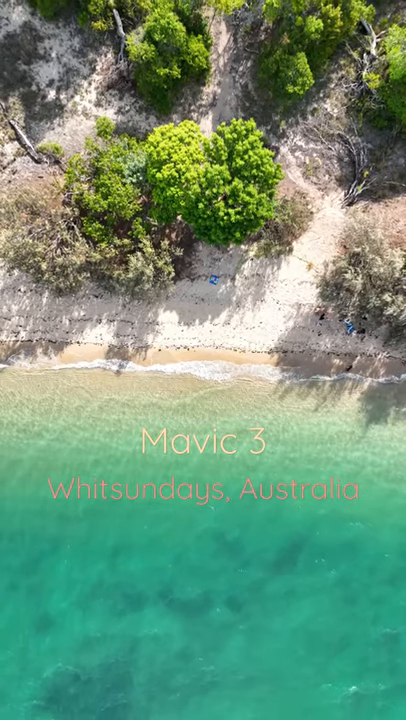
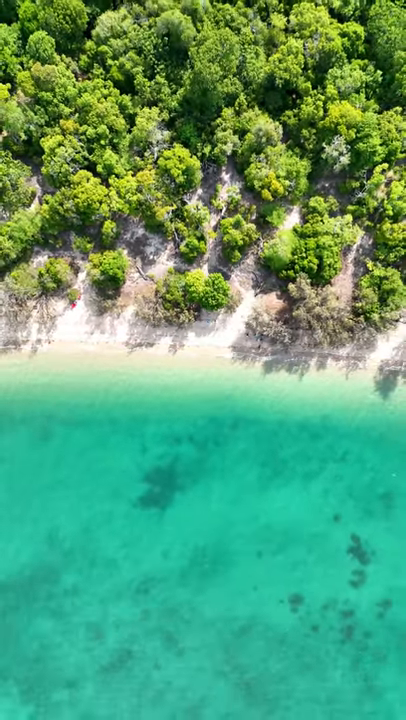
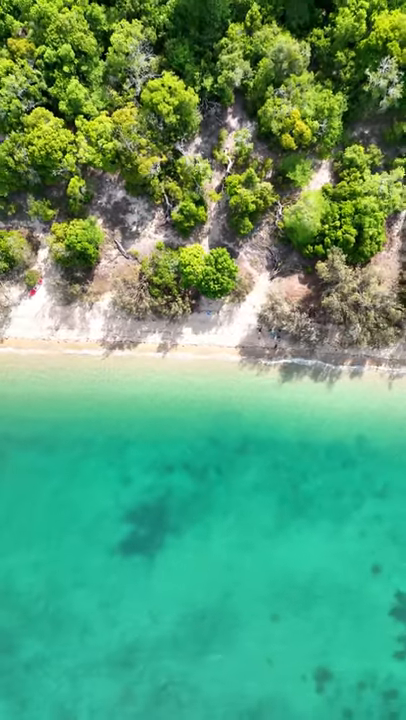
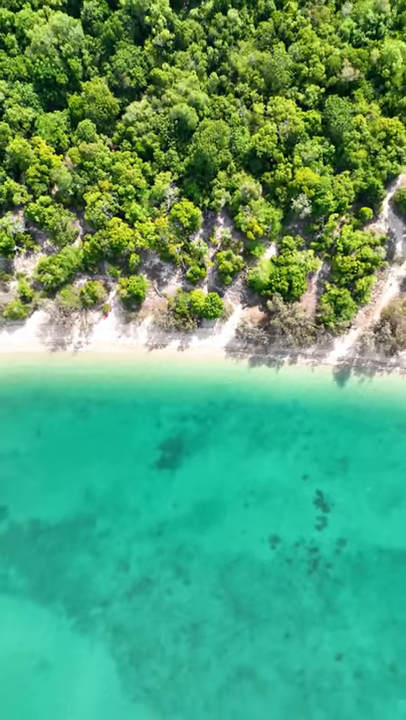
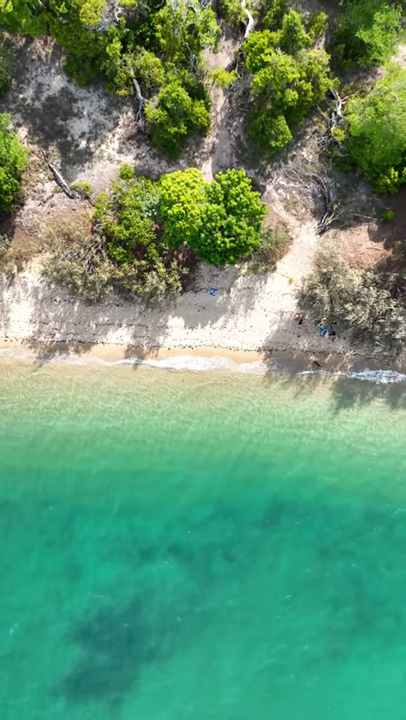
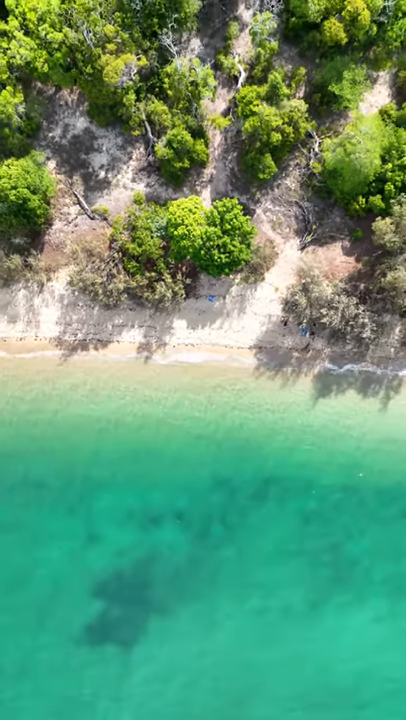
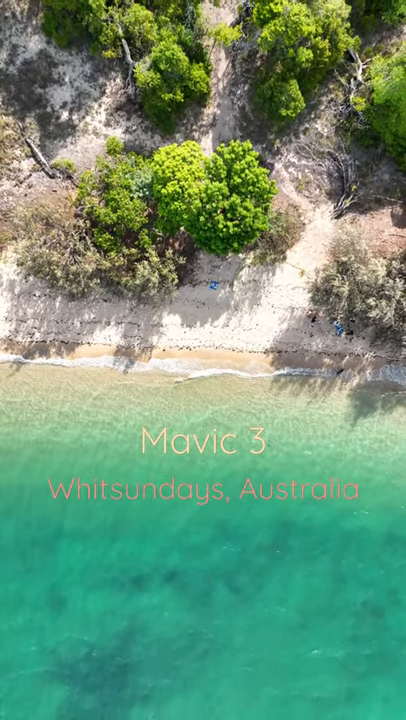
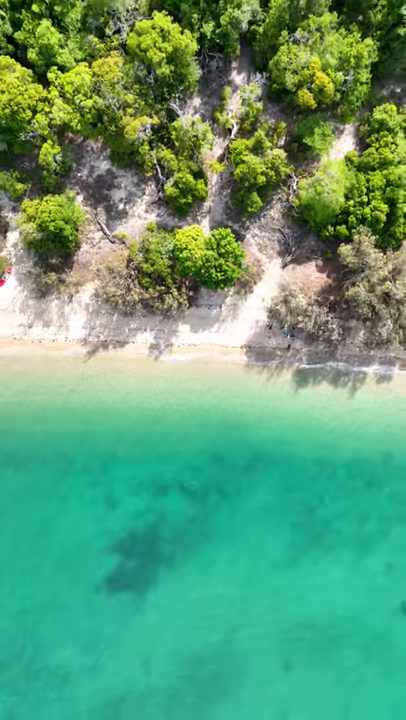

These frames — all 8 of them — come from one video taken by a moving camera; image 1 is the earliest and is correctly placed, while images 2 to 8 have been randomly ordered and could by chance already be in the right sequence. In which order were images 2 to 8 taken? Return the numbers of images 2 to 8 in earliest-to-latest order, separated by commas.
7, 5, 6, 8, 3, 2, 4
